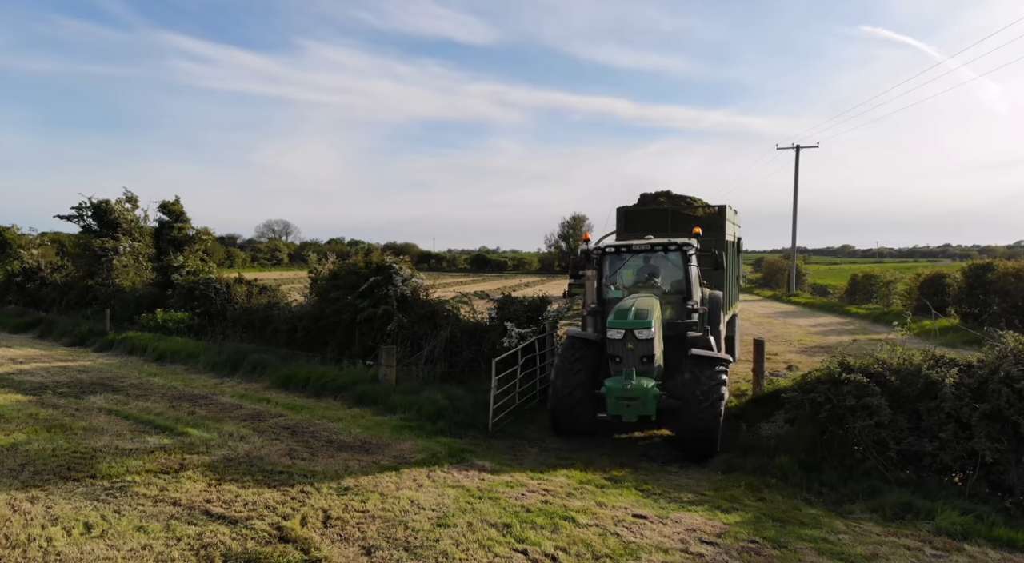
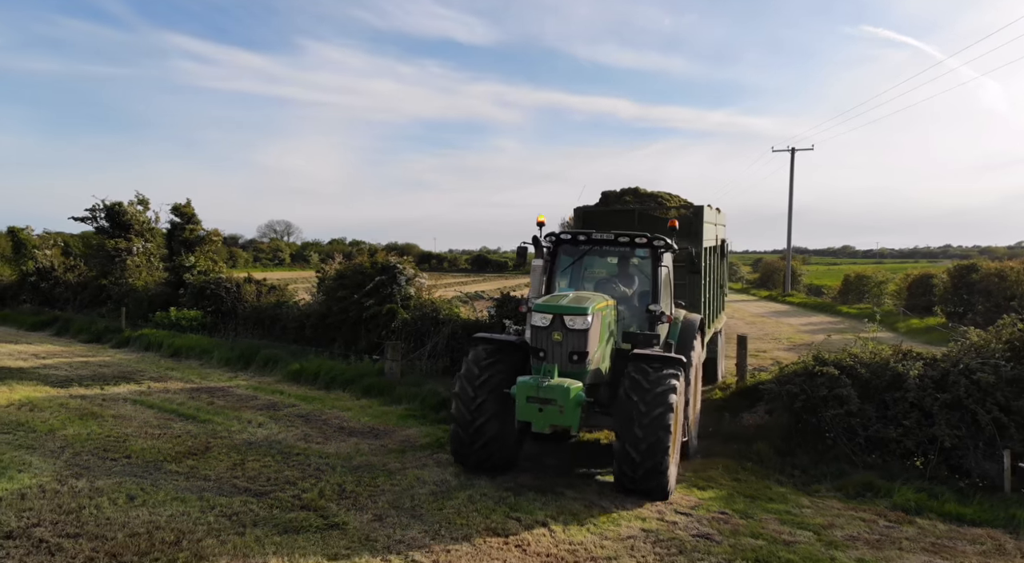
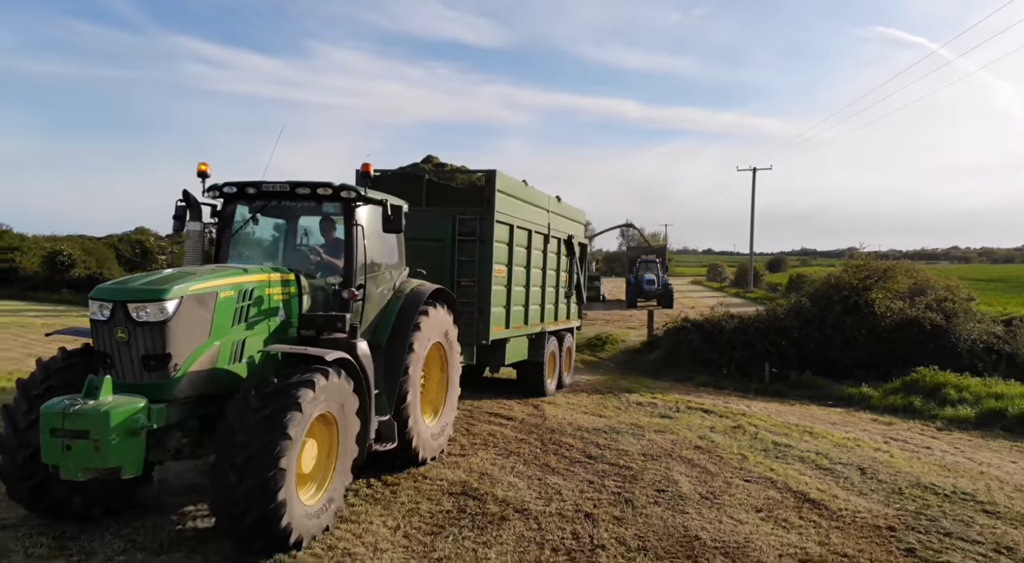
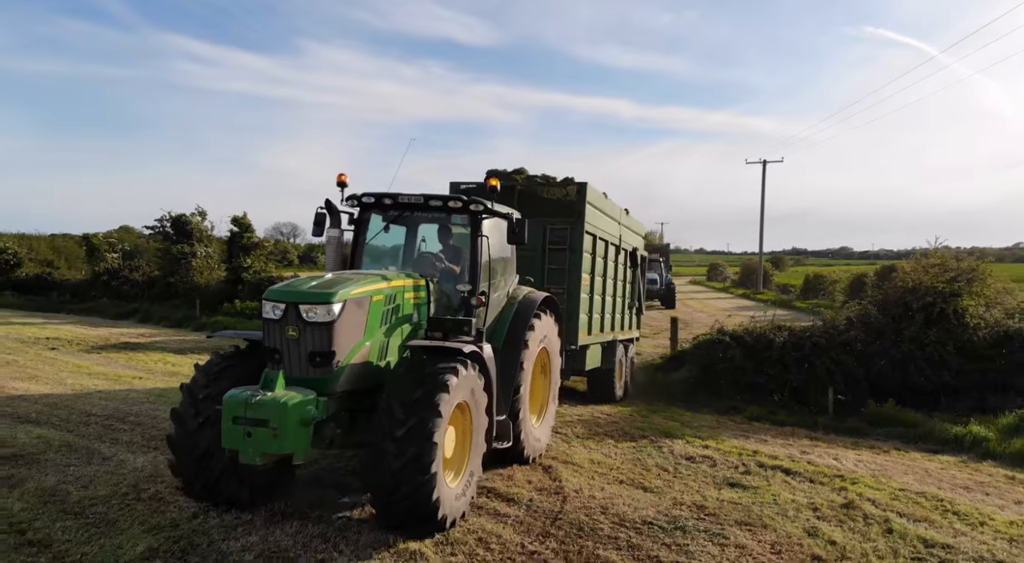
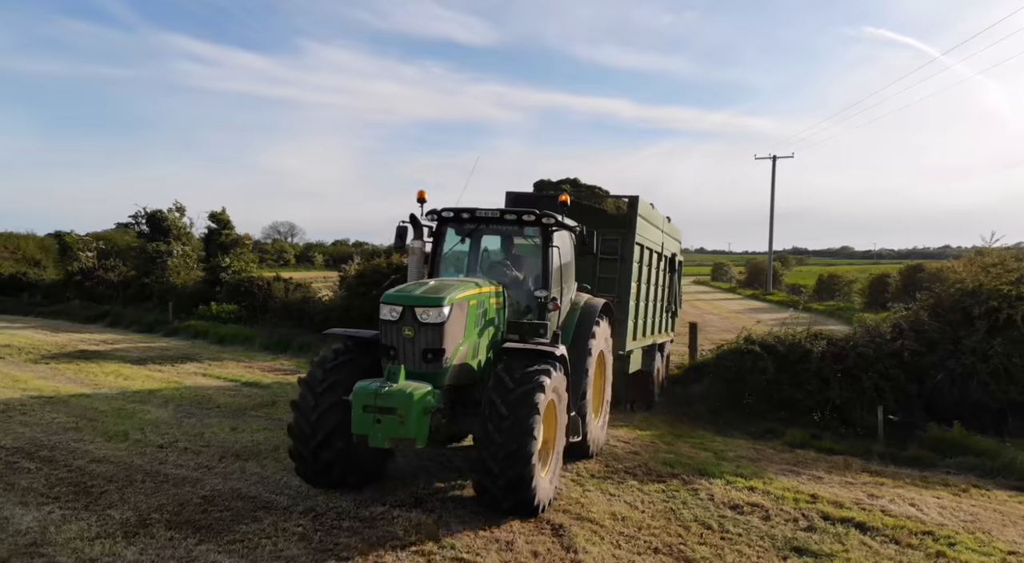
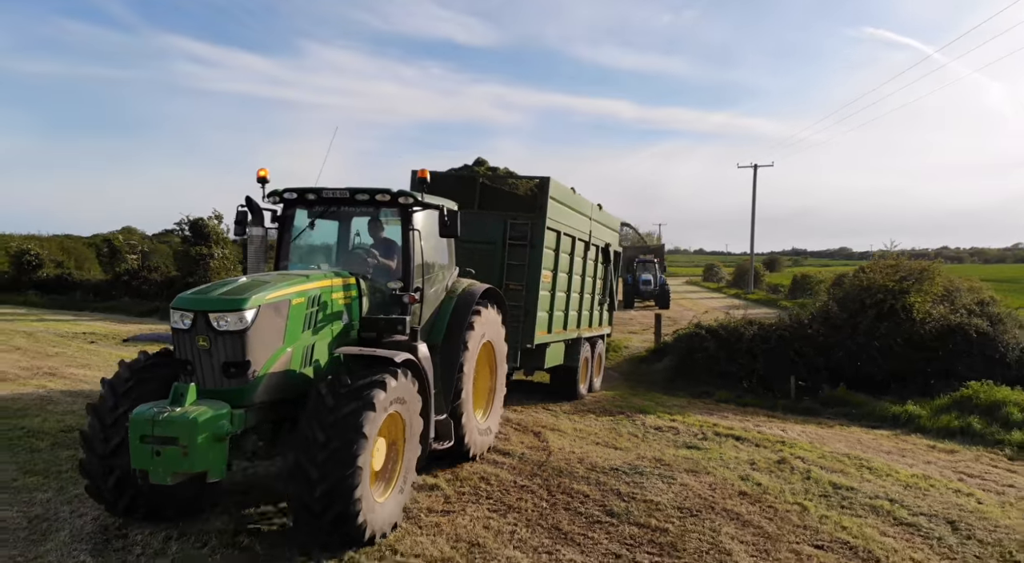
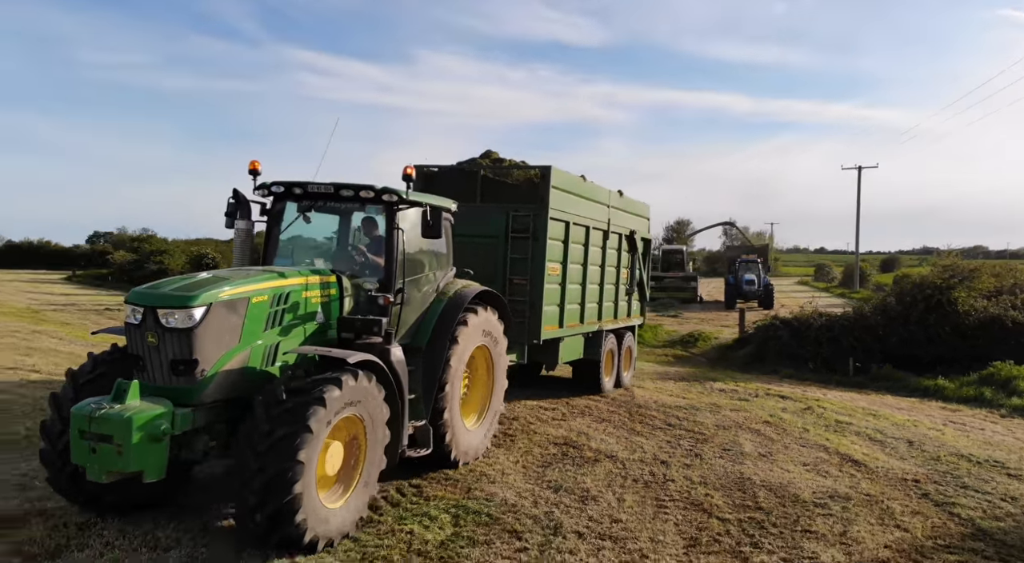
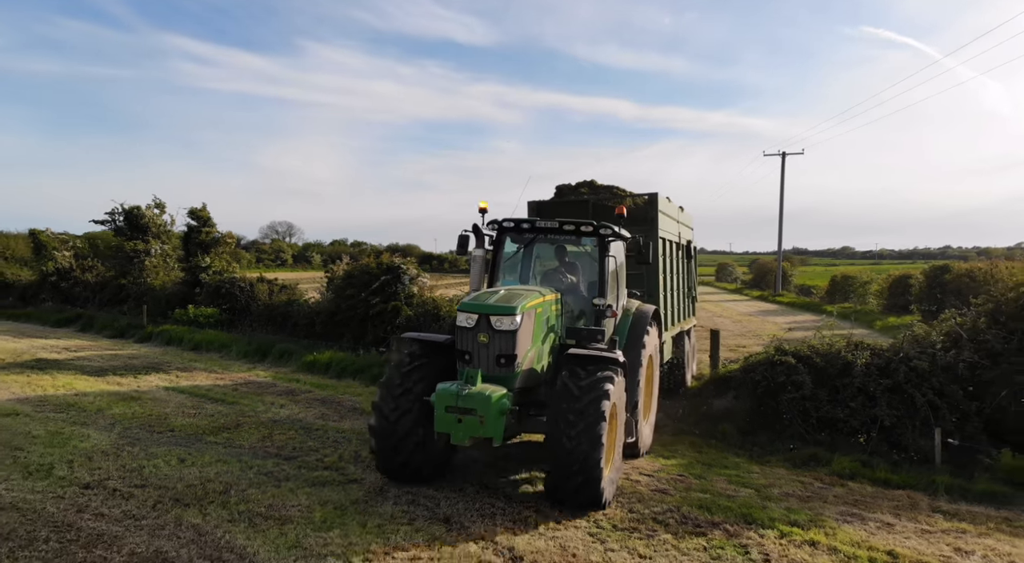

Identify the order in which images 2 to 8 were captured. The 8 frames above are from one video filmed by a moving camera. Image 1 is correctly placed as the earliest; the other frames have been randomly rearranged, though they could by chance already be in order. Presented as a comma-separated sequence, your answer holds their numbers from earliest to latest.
2, 8, 5, 4, 6, 3, 7
